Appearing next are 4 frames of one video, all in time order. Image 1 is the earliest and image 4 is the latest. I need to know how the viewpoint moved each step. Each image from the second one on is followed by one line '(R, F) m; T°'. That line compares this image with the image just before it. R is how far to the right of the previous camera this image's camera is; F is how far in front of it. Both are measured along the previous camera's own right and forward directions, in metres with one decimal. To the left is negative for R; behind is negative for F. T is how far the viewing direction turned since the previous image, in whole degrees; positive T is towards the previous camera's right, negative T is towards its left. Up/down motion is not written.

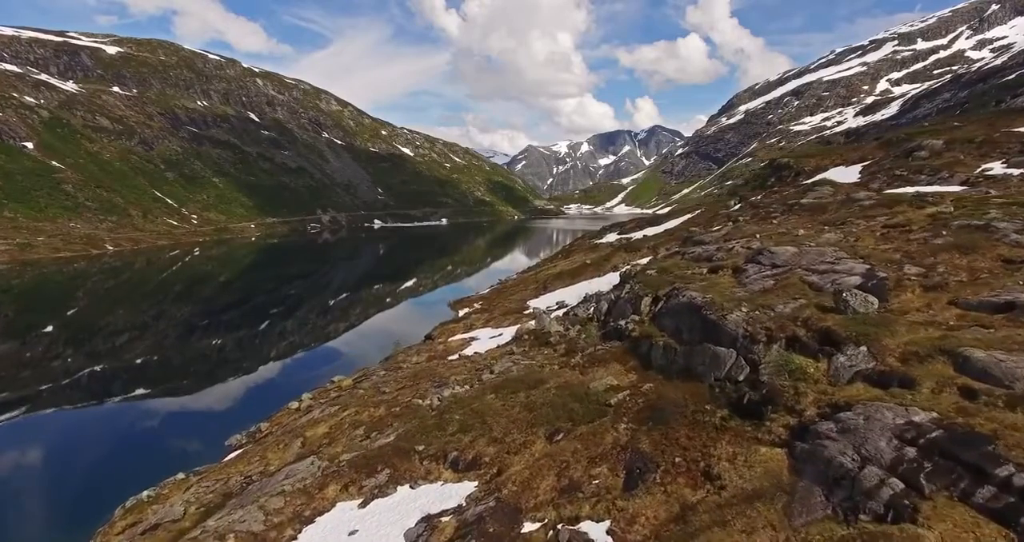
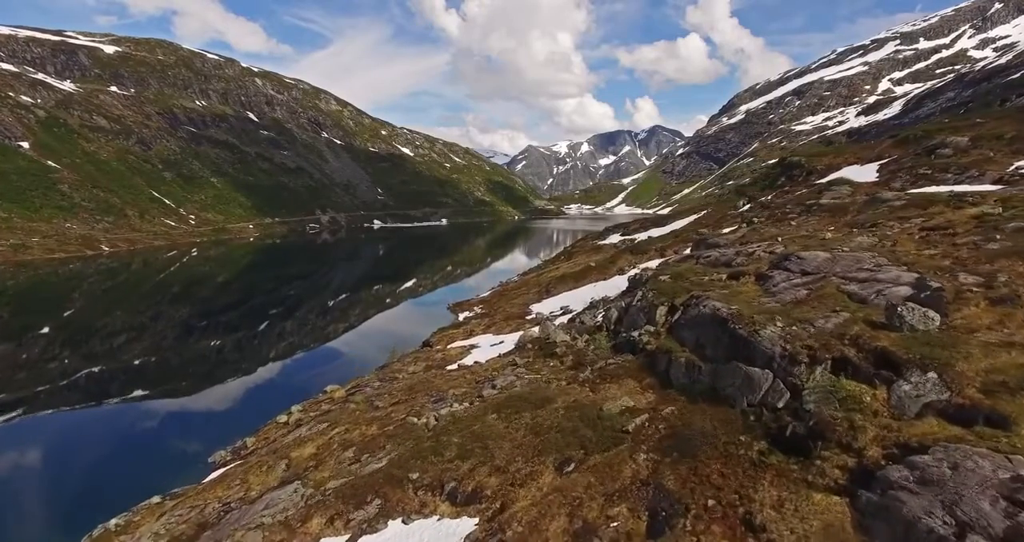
(-0.2, +2.5) m; 0°
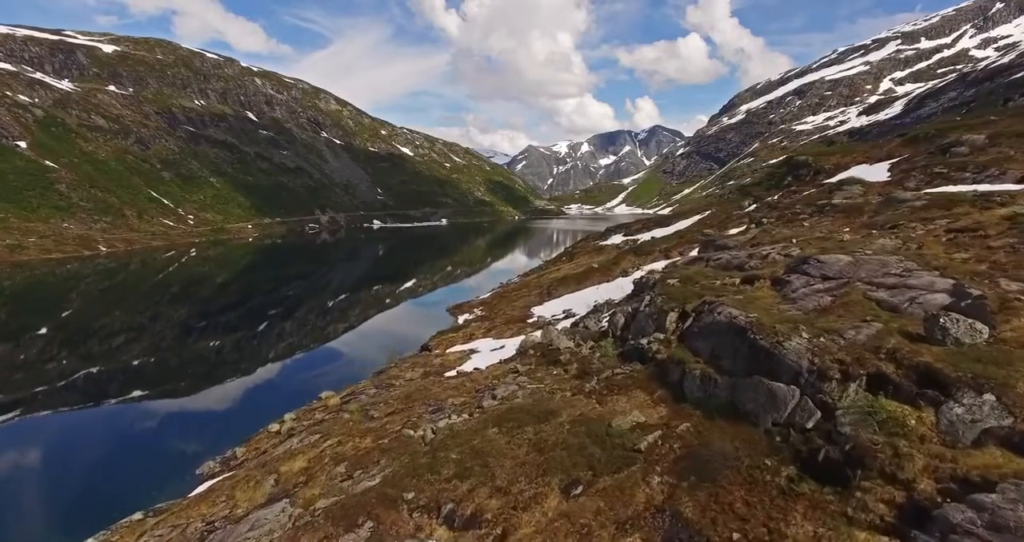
(-0.1, +1.5) m; 0°
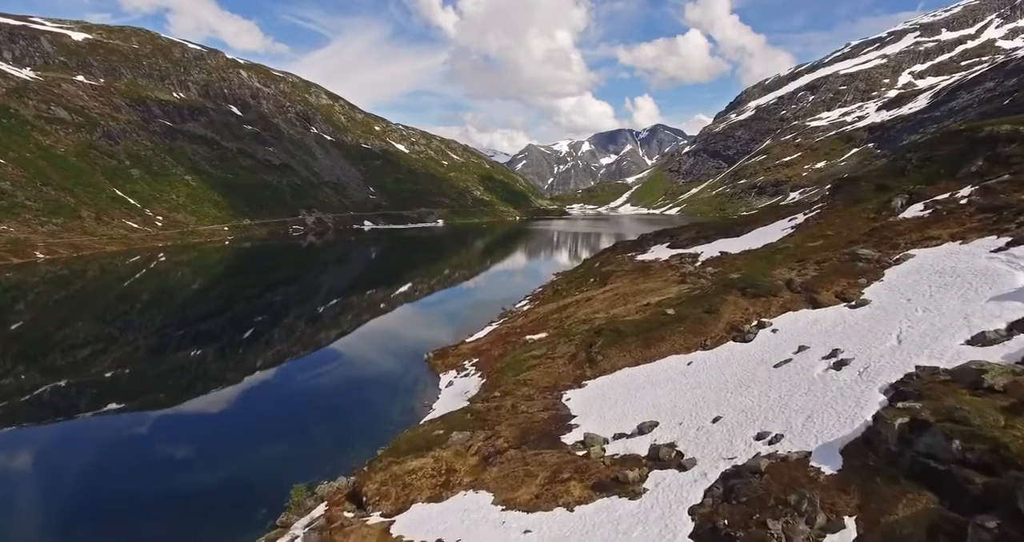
(-0.9, +28.2) m; 0°
